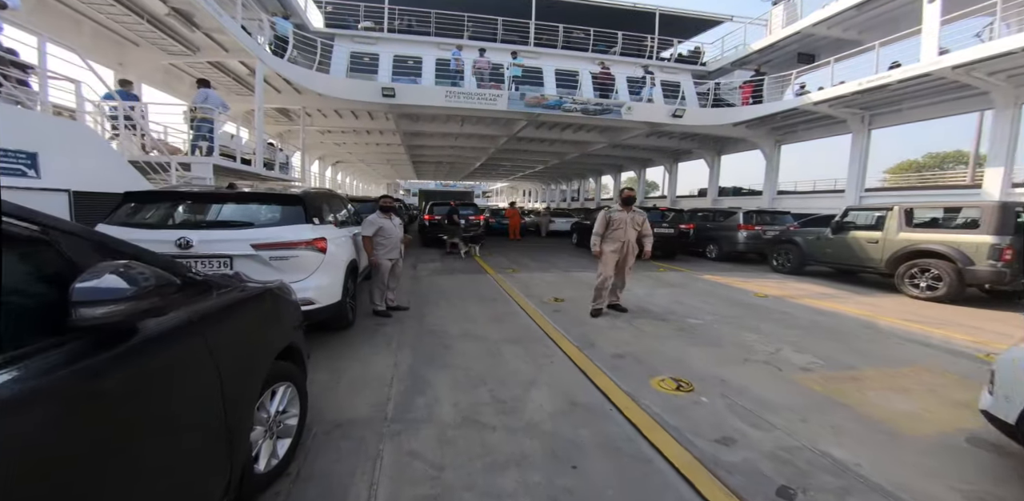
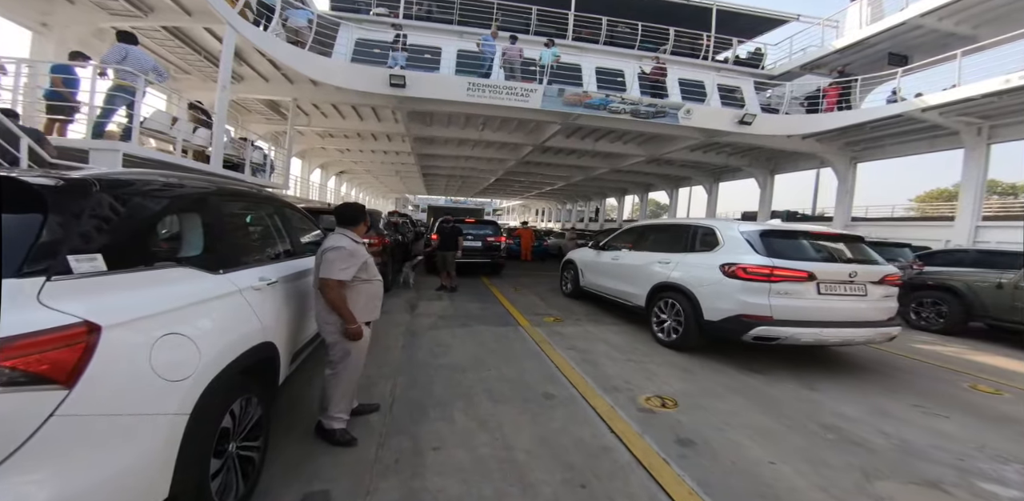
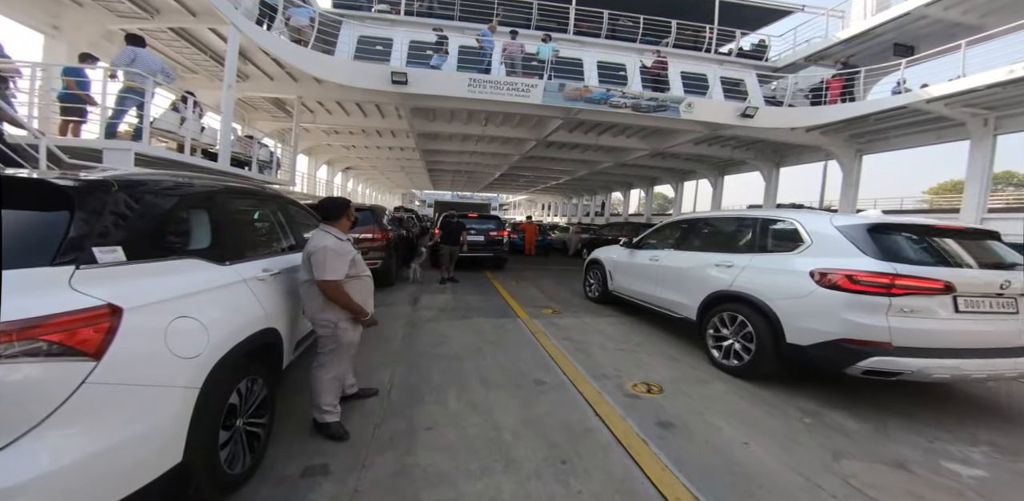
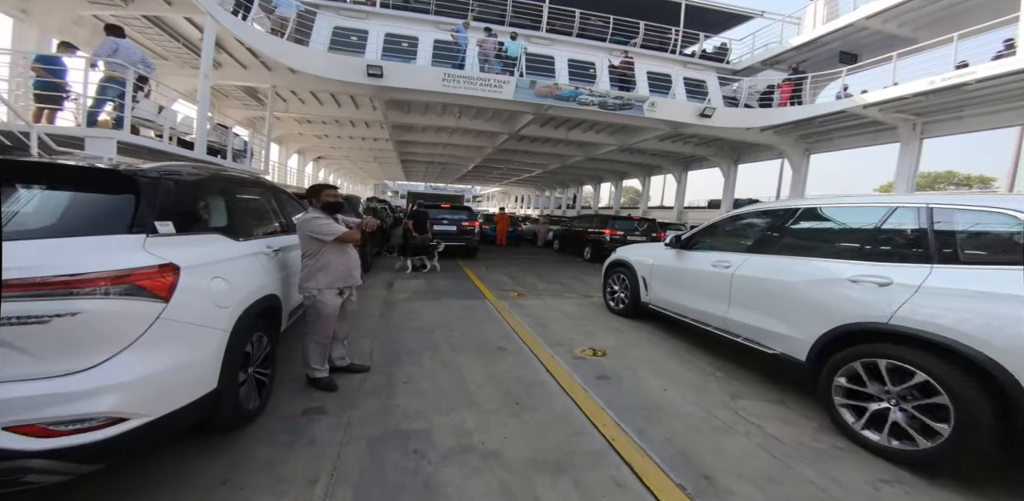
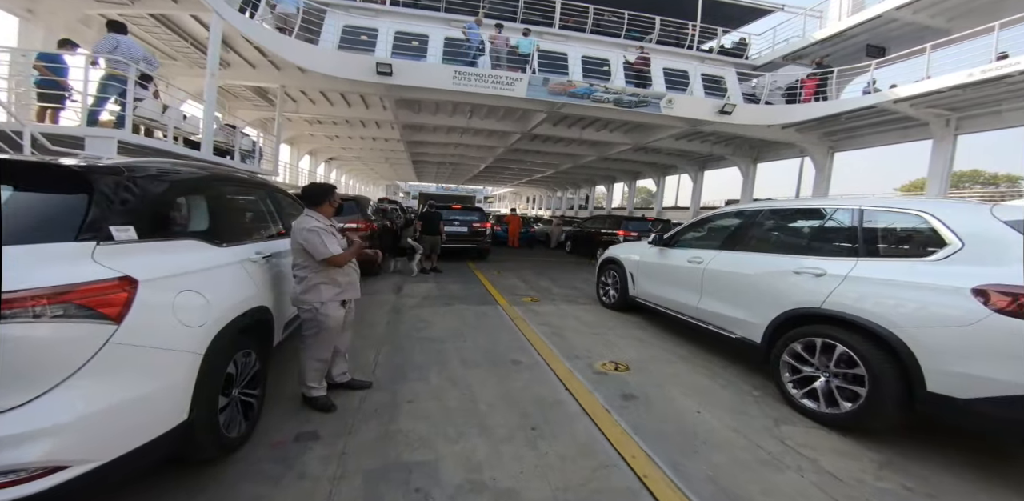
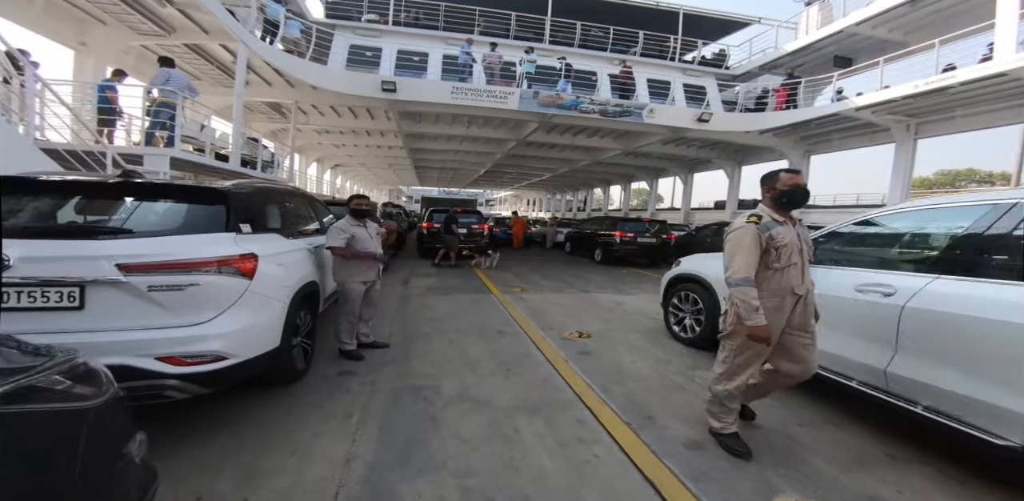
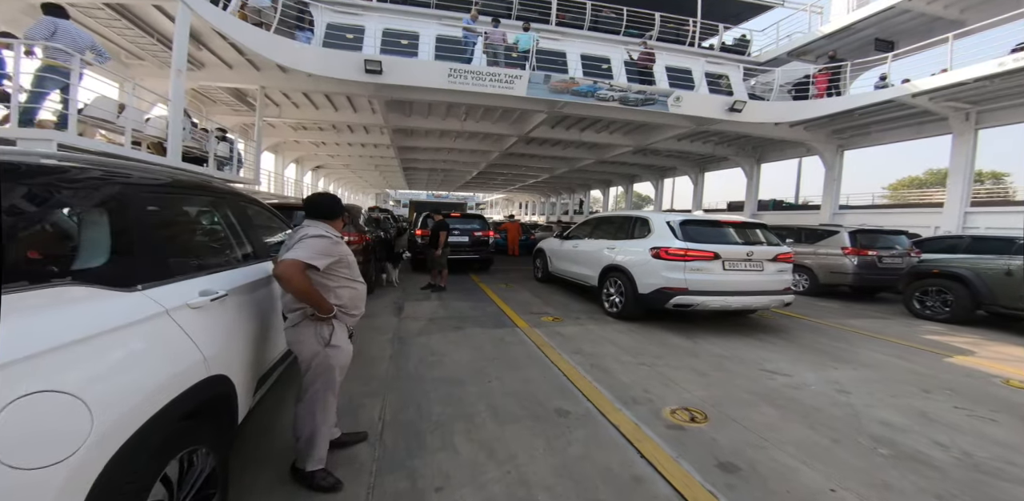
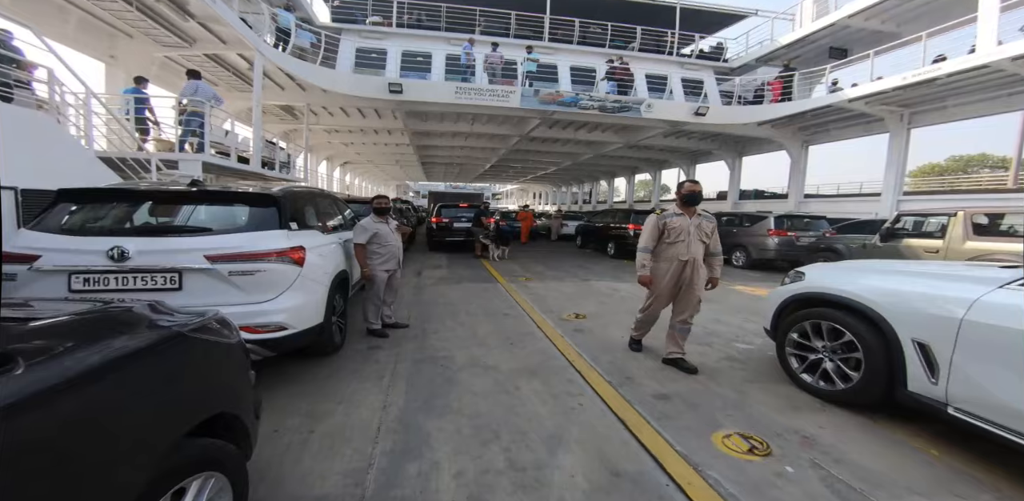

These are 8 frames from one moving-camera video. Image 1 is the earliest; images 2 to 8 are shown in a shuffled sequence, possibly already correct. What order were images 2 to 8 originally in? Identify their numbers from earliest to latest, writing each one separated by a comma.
8, 6, 4, 5, 3, 2, 7
